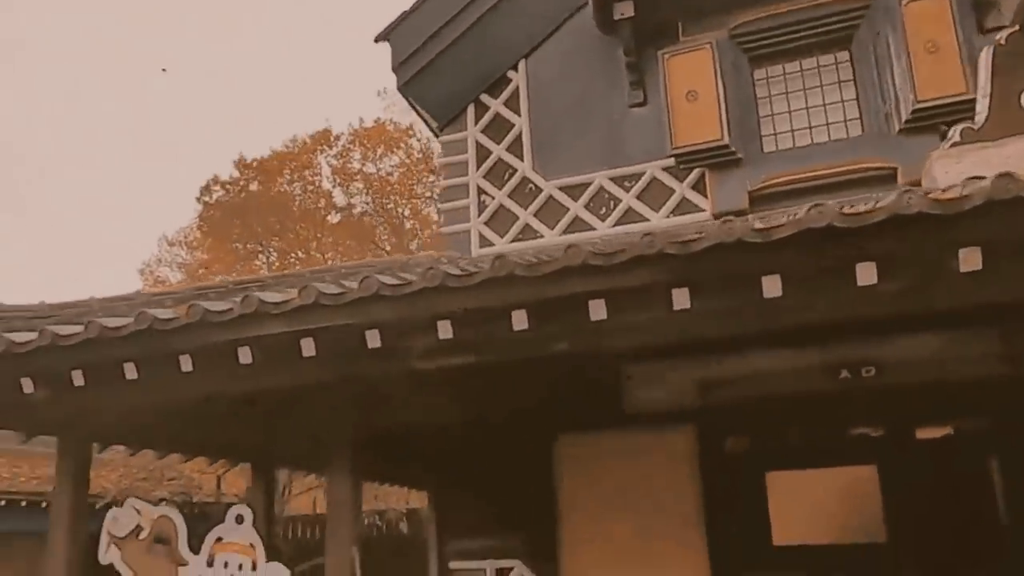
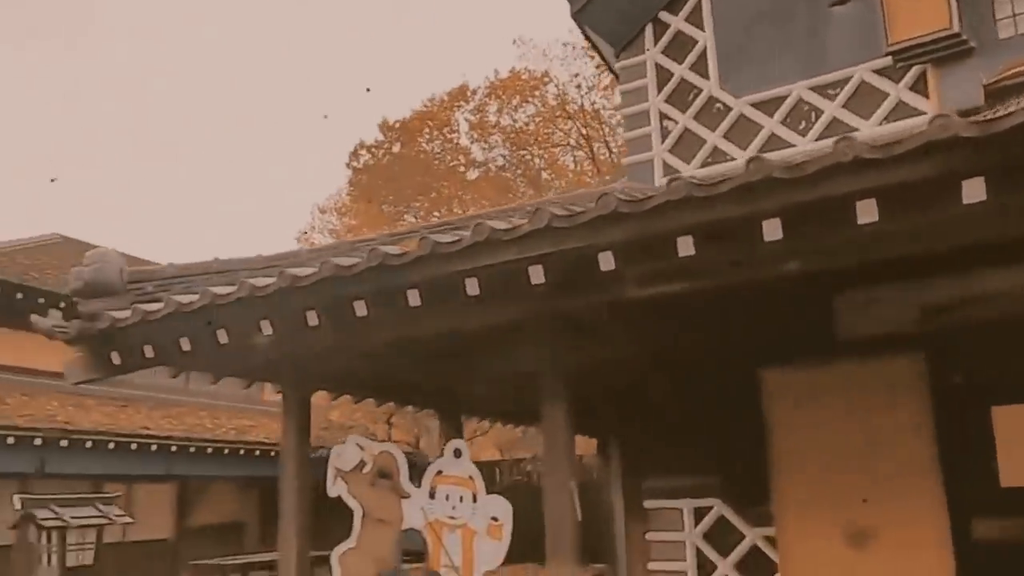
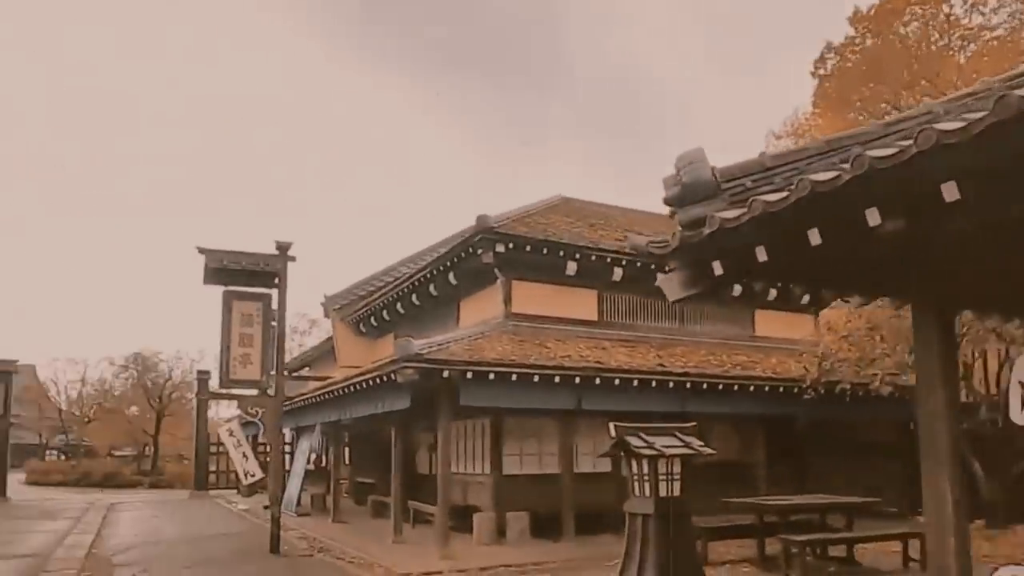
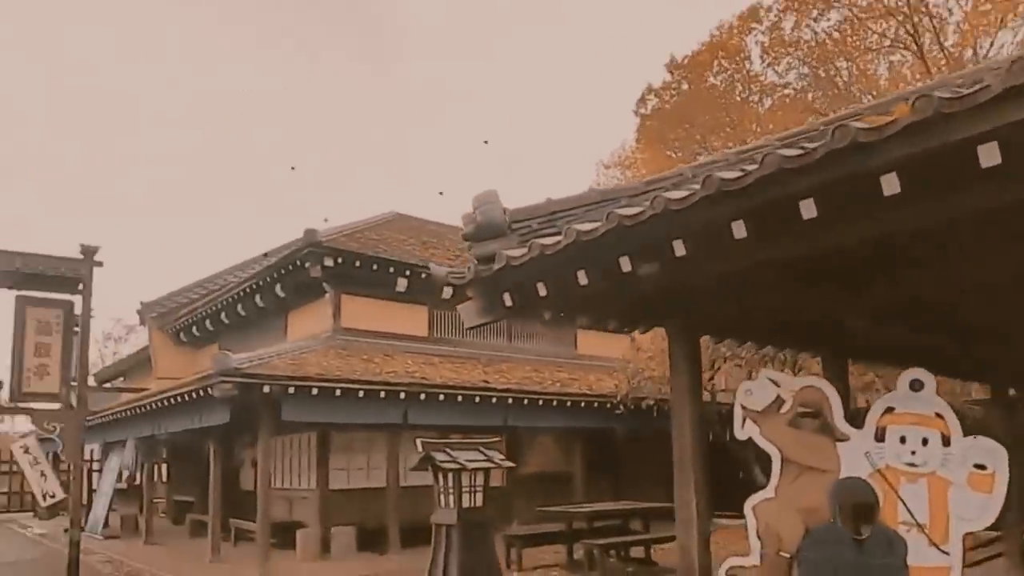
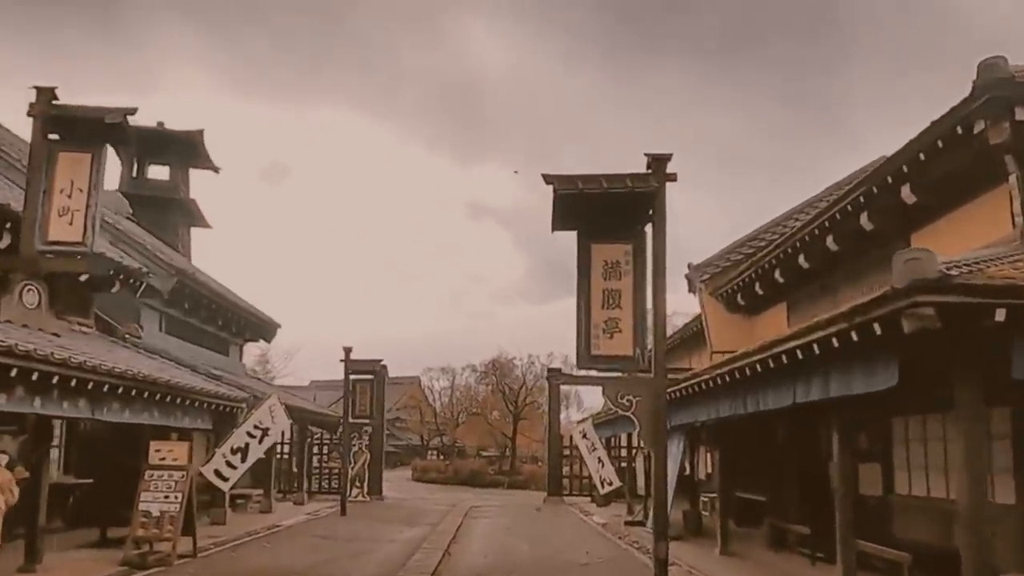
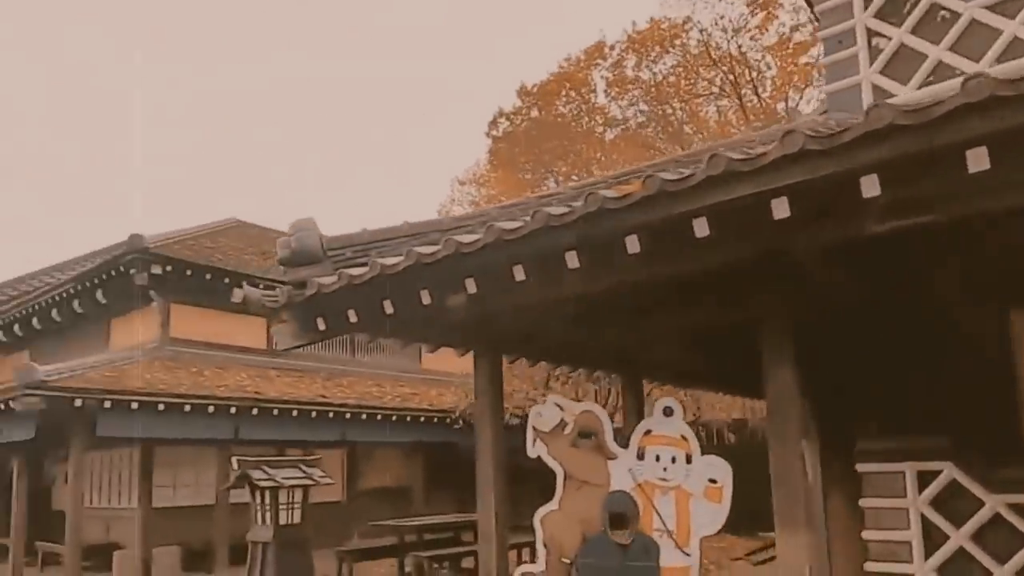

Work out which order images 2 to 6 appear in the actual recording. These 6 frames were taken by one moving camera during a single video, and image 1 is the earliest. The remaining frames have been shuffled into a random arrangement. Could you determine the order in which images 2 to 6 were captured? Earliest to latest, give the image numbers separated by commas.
2, 6, 4, 3, 5
